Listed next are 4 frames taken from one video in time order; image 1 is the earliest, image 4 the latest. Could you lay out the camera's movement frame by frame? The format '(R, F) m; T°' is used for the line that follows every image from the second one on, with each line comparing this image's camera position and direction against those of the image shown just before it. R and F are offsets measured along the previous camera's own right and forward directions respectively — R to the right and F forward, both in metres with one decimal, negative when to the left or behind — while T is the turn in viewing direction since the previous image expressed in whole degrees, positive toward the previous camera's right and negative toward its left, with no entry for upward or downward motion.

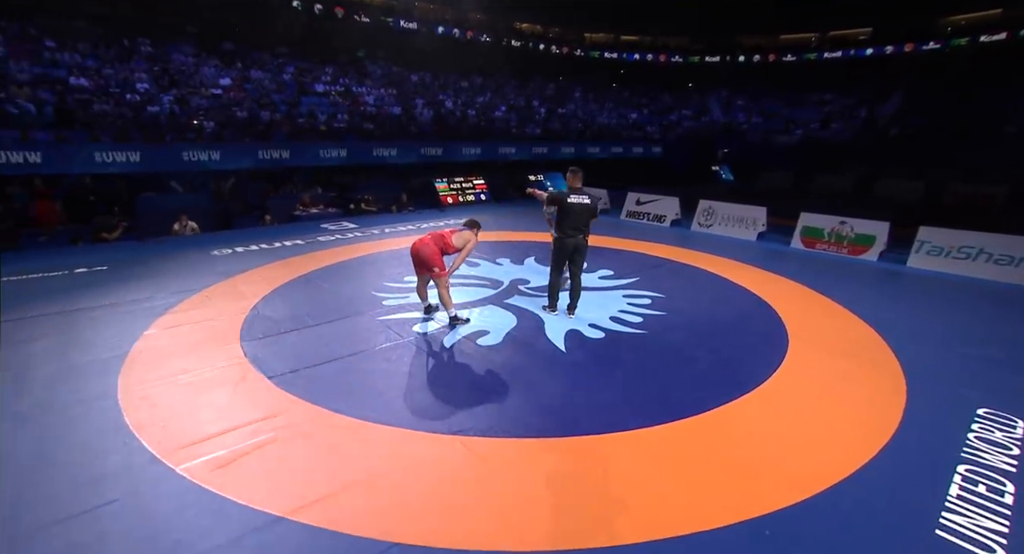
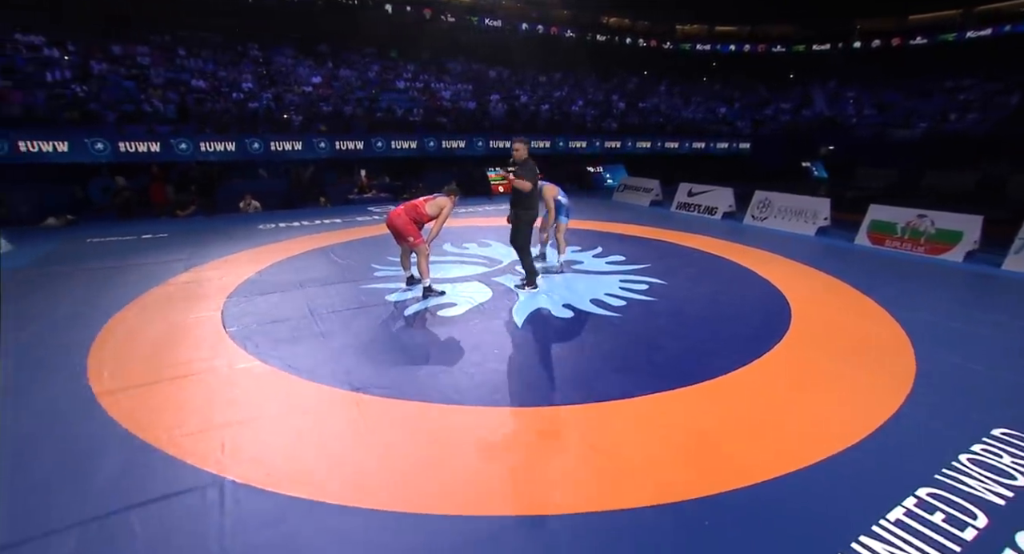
(+1.6, +0.4) m; -11°
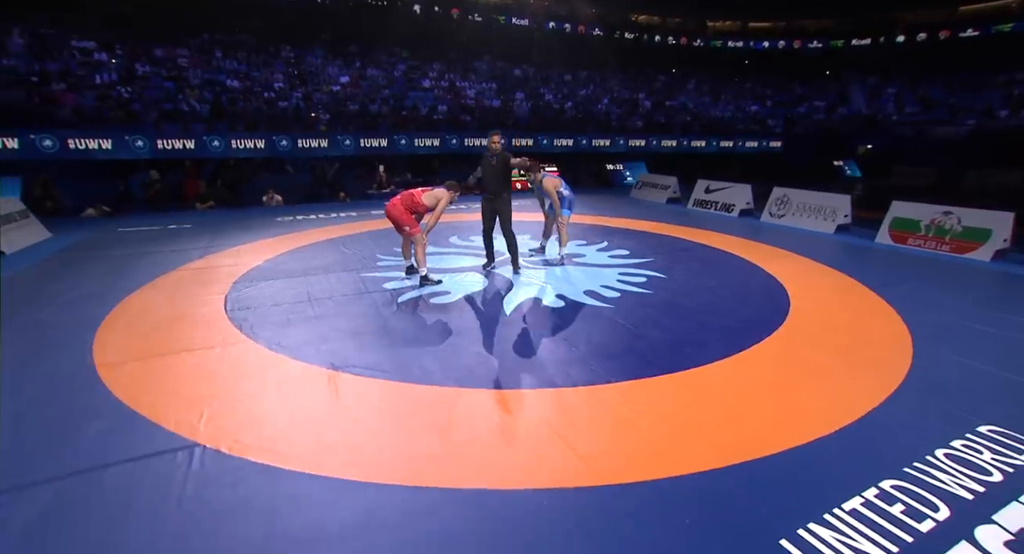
(+0.5, 0.0) m; -3°
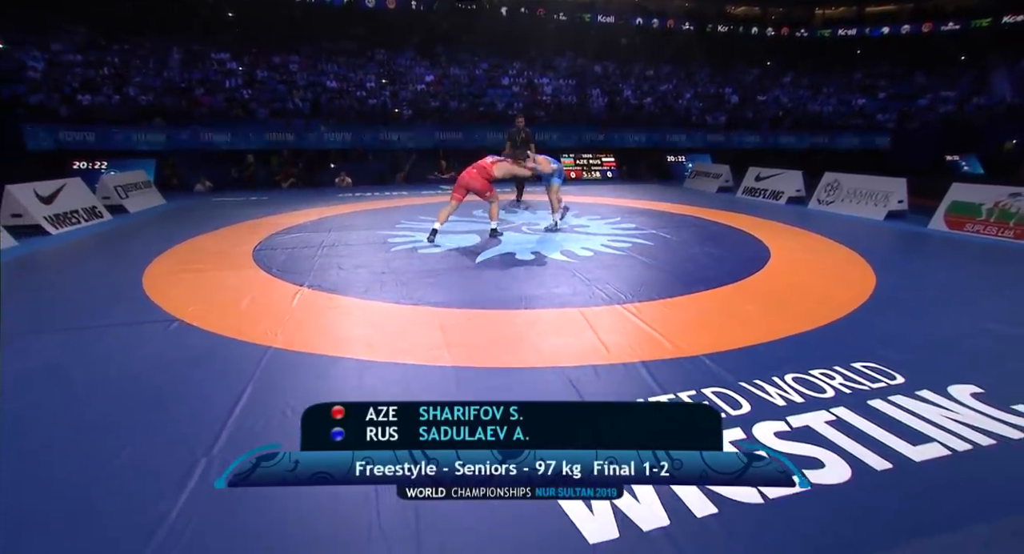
(+1.7, -0.4) m; -11°
